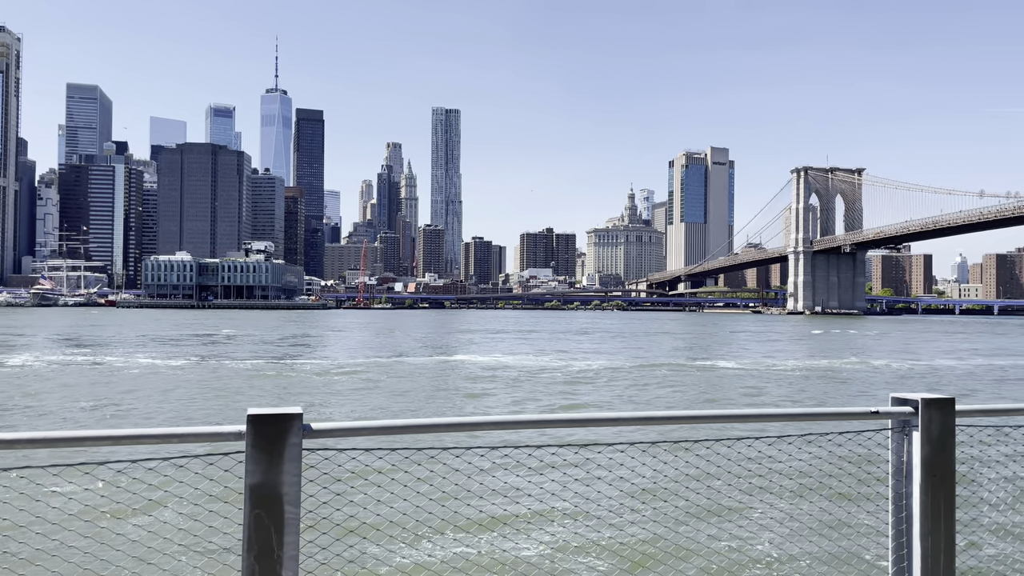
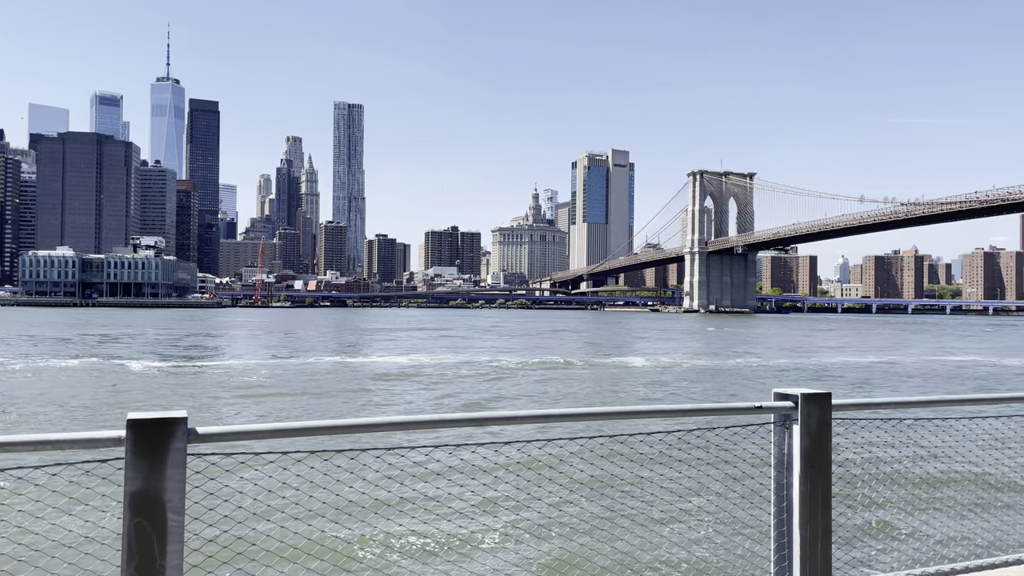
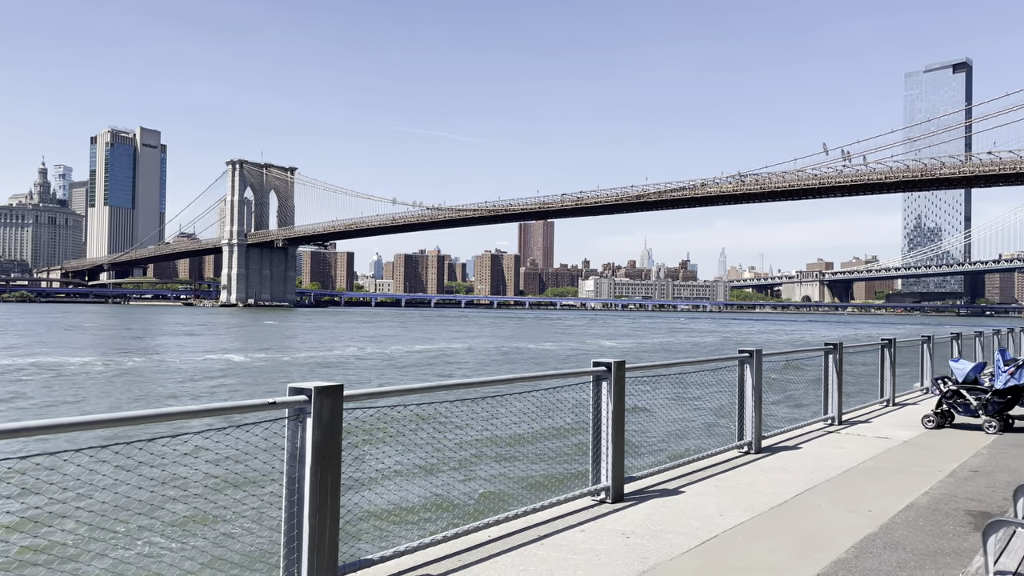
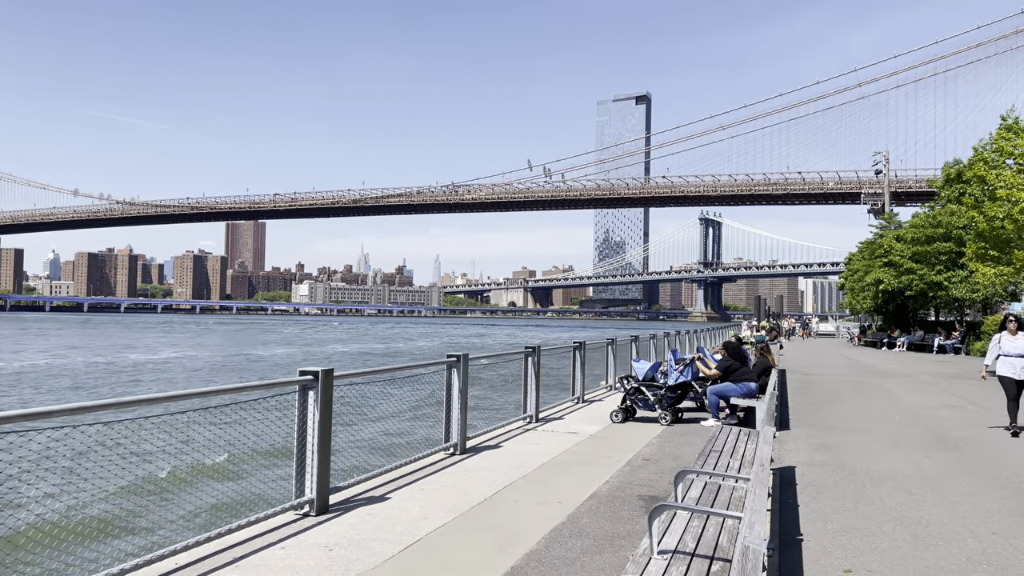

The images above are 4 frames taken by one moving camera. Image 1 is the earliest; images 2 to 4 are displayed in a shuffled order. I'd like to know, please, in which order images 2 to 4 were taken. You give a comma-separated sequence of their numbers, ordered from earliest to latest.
2, 3, 4
